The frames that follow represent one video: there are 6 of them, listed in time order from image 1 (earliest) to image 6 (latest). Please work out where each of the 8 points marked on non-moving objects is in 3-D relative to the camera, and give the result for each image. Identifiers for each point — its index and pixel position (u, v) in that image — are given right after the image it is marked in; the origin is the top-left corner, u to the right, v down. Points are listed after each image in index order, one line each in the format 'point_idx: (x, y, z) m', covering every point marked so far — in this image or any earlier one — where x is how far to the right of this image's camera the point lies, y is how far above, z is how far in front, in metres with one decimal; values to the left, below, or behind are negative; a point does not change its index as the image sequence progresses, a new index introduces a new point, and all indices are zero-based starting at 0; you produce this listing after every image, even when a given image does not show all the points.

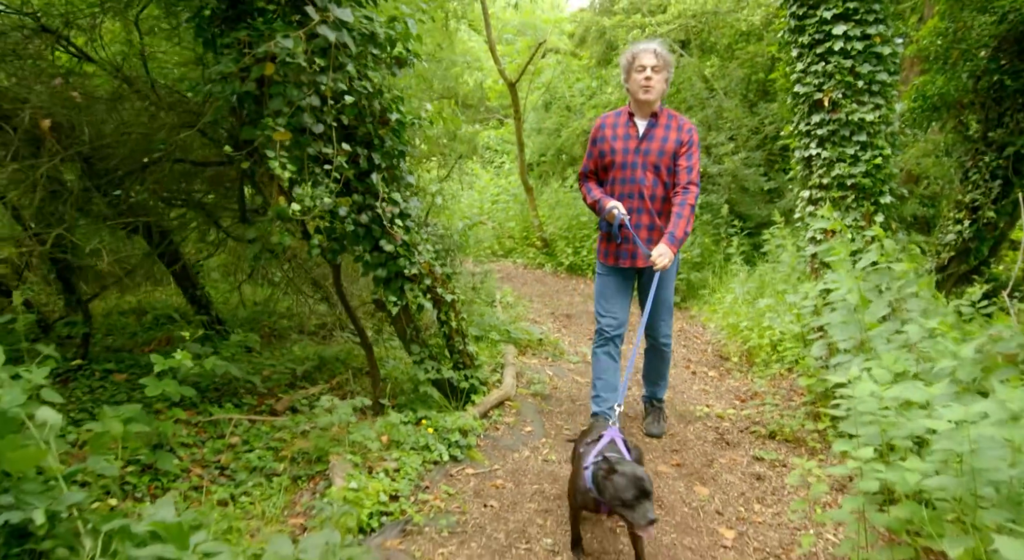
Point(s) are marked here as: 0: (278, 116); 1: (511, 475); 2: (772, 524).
0: (-1.2, +0.9, +3.8) m
1: (0.0, -1.0, +3.9) m
2: (+1.3, -1.2, +3.6) m
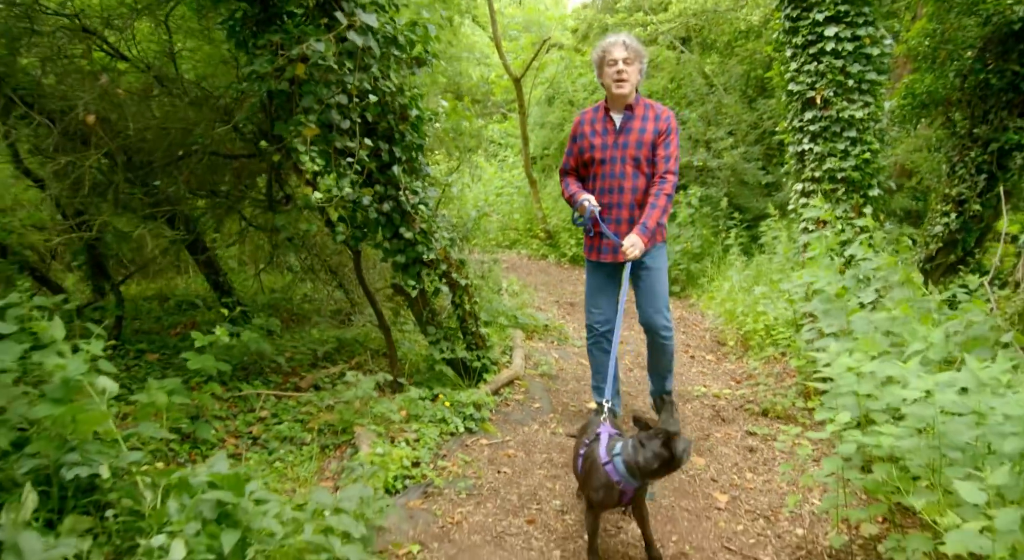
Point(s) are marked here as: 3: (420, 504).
0: (-1.1, +0.9, +4.1) m
1: (+0.1, -1.0, +4.2) m
2: (+1.3, -1.1, +3.9) m
3: (-0.4, -1.1, +3.5) m
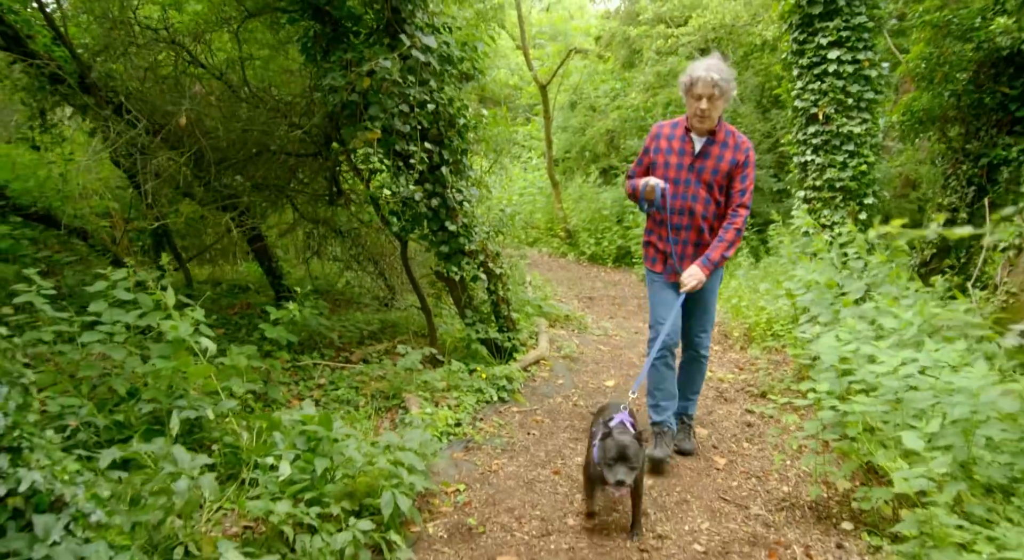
0: (-0.9, +1.0, +4.7) m
1: (+0.2, -0.9, +4.8) m
2: (+1.5, -1.1, +4.5) m
3: (-0.3, -1.0, +4.1) m
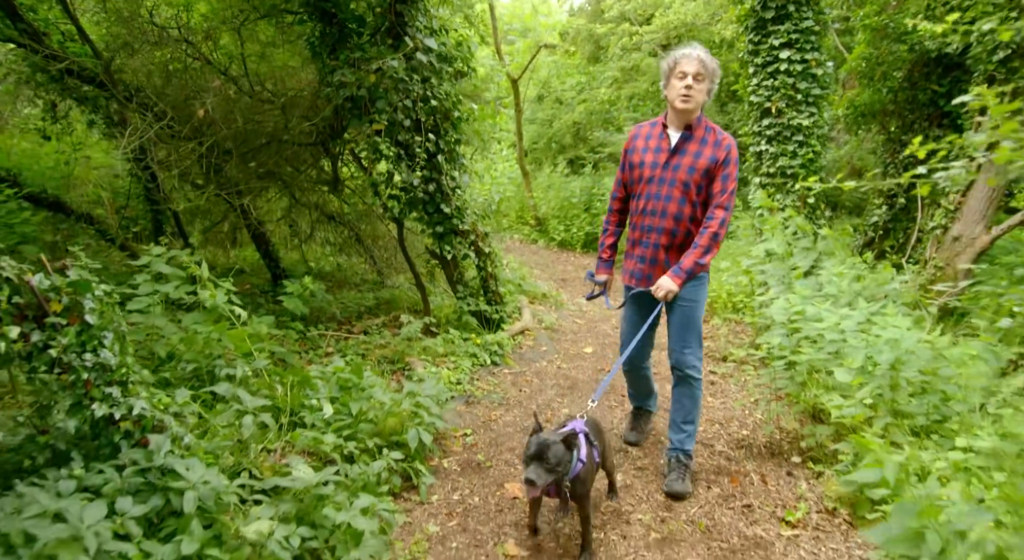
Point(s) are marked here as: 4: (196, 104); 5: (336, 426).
0: (-0.9, +1.2, +5.3) m
1: (+0.2, -0.7, +5.4) m
2: (+1.5, -0.9, +5.1) m
3: (-0.3, -0.8, +4.7) m
4: (-2.4, +1.3, +5.5) m
5: (-0.9, -0.7, +3.7) m
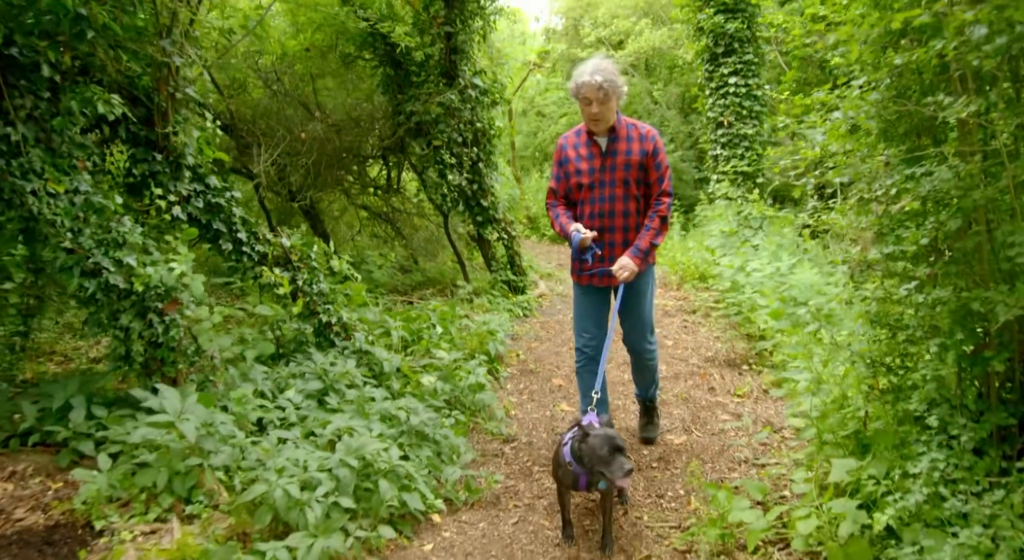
0: (-0.7, +1.5, +7.1) m
1: (+0.5, -0.4, +7.3) m
2: (+1.8, -0.6, +7.1) m
3: (0.0, -0.6, +6.6) m
4: (-2.2, +1.5, +7.4) m
5: (-0.5, -0.5, +5.5) m
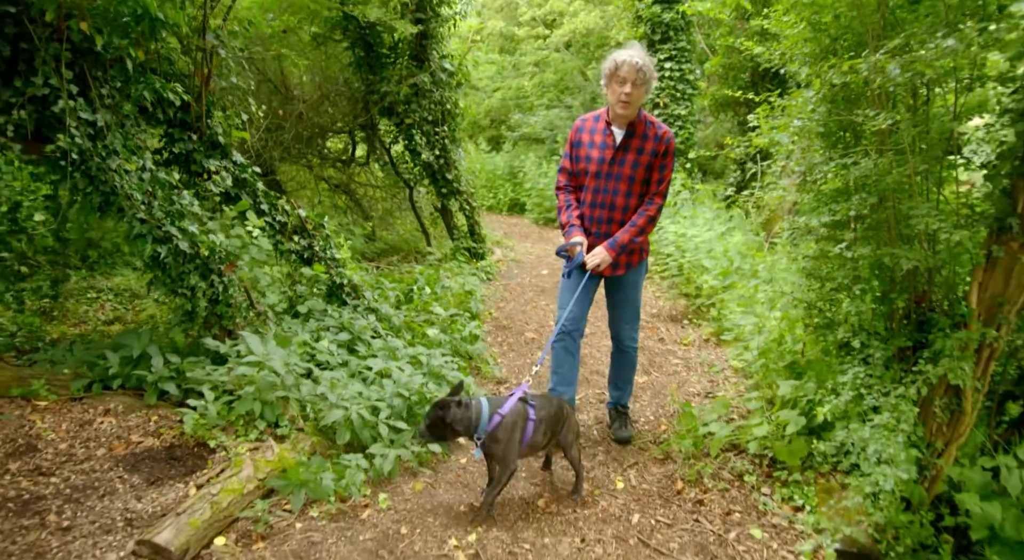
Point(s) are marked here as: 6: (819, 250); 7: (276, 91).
0: (-1.1, +1.8, +7.7) m
1: (+0.1, -0.1, +8.1) m
2: (+1.4, -0.2, +8.0) m
3: (-0.3, -0.2, +7.3) m
4: (-2.6, +1.9, +7.7) m
5: (-0.7, -0.2, +6.2) m
6: (+1.6, +0.2, +3.8) m
7: (-2.5, +2.1, +7.8) m
